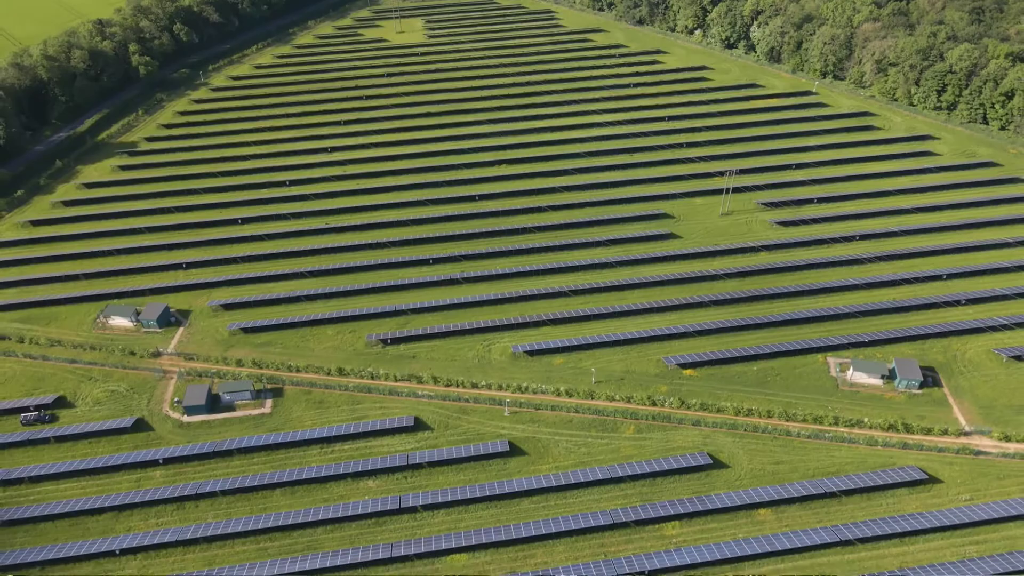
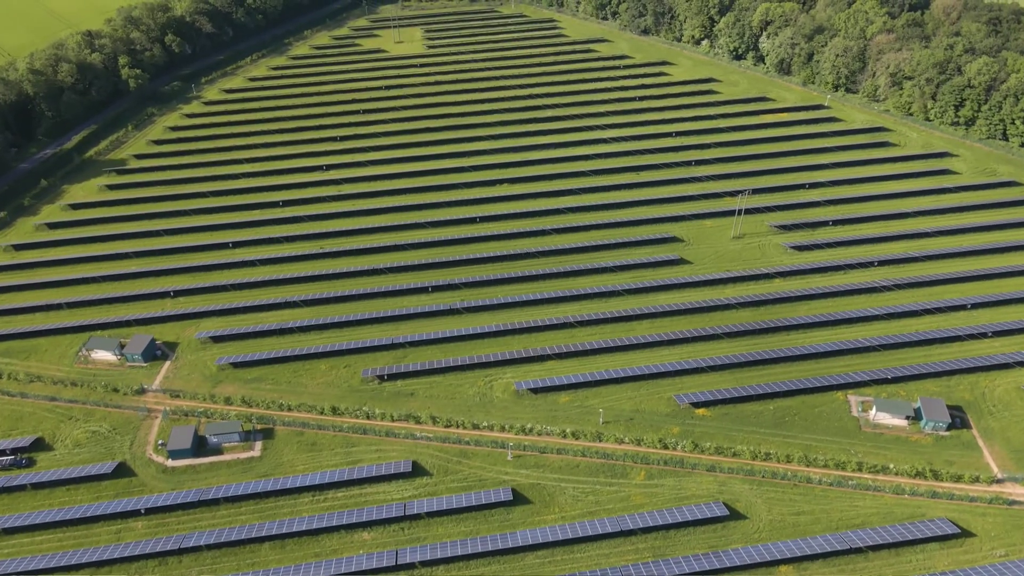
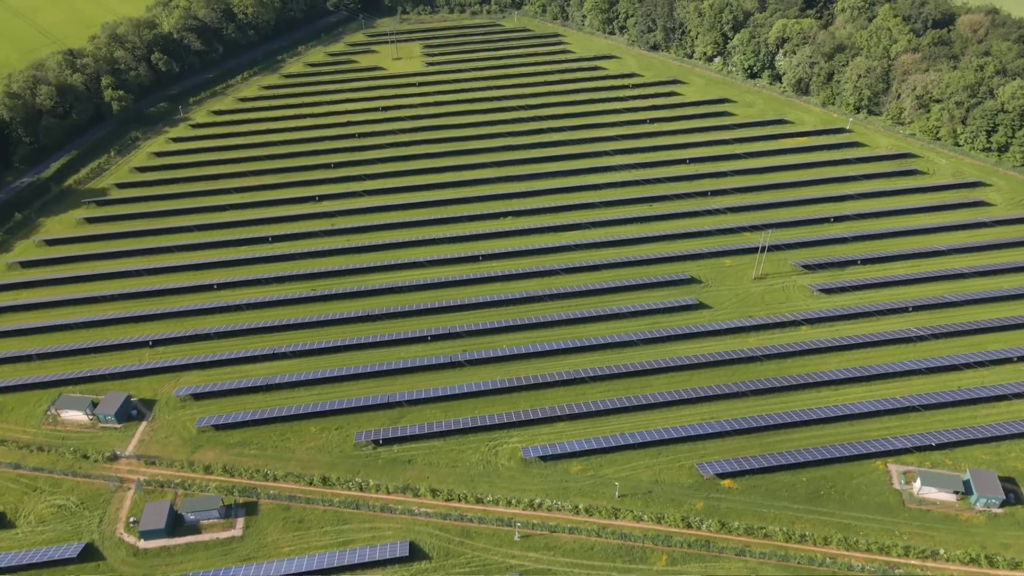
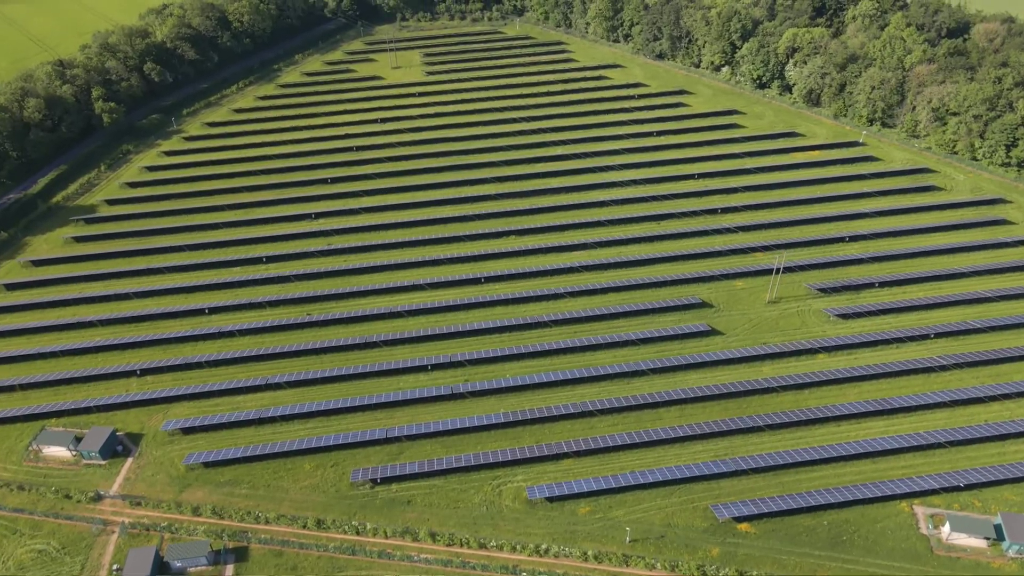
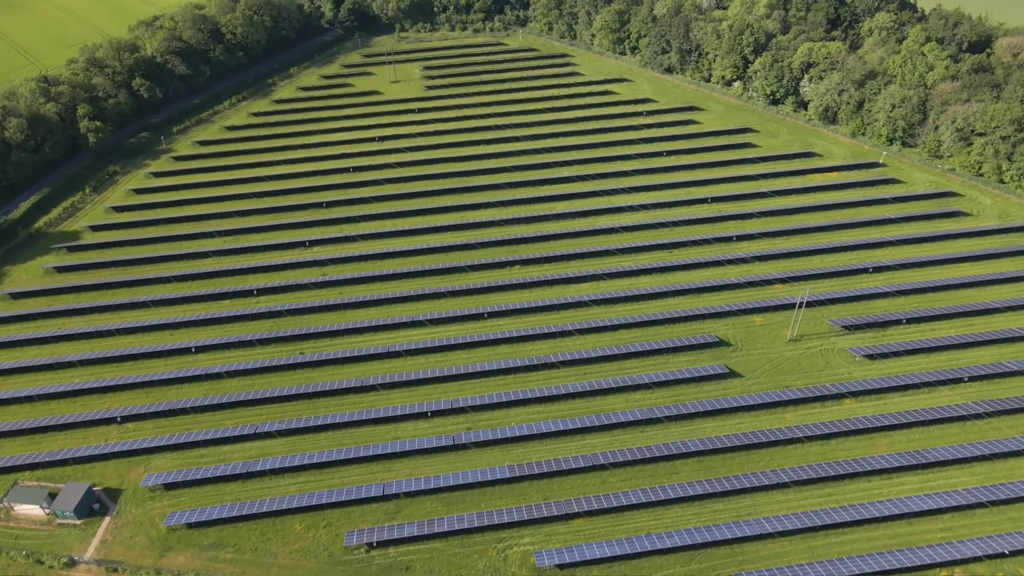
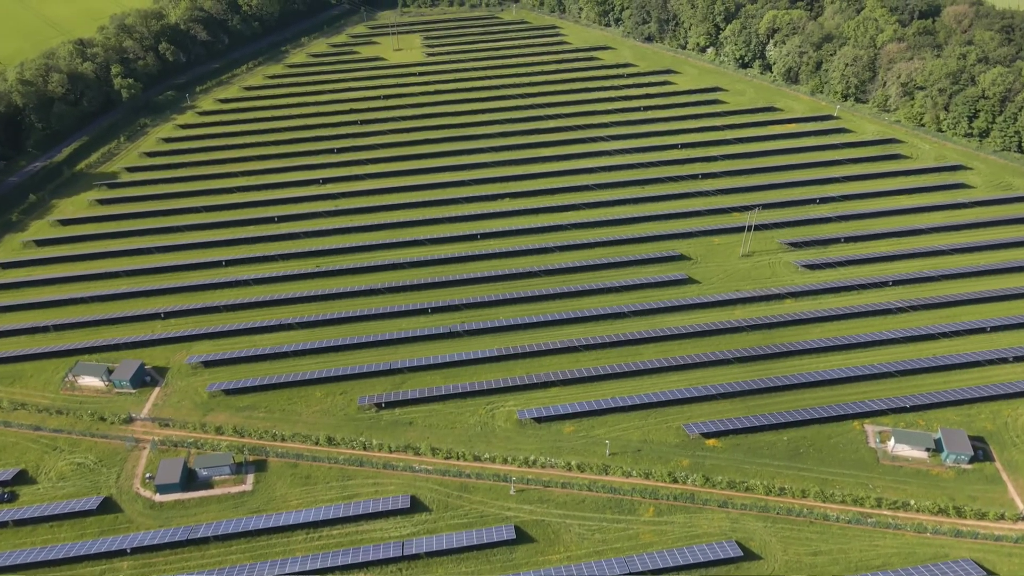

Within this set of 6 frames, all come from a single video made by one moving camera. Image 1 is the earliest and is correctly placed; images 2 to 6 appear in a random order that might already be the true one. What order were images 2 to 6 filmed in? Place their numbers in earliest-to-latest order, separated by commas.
2, 6, 3, 4, 5
